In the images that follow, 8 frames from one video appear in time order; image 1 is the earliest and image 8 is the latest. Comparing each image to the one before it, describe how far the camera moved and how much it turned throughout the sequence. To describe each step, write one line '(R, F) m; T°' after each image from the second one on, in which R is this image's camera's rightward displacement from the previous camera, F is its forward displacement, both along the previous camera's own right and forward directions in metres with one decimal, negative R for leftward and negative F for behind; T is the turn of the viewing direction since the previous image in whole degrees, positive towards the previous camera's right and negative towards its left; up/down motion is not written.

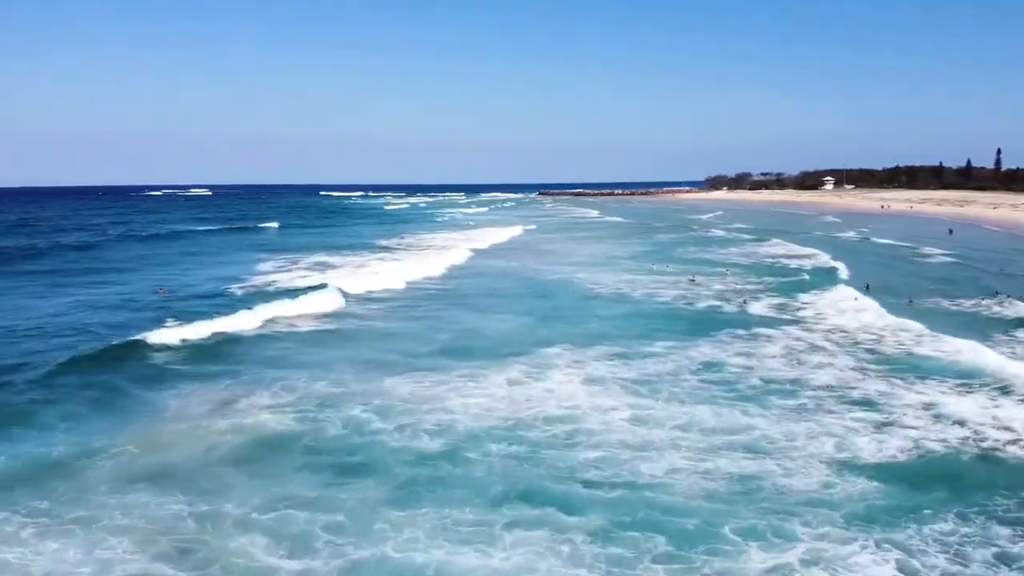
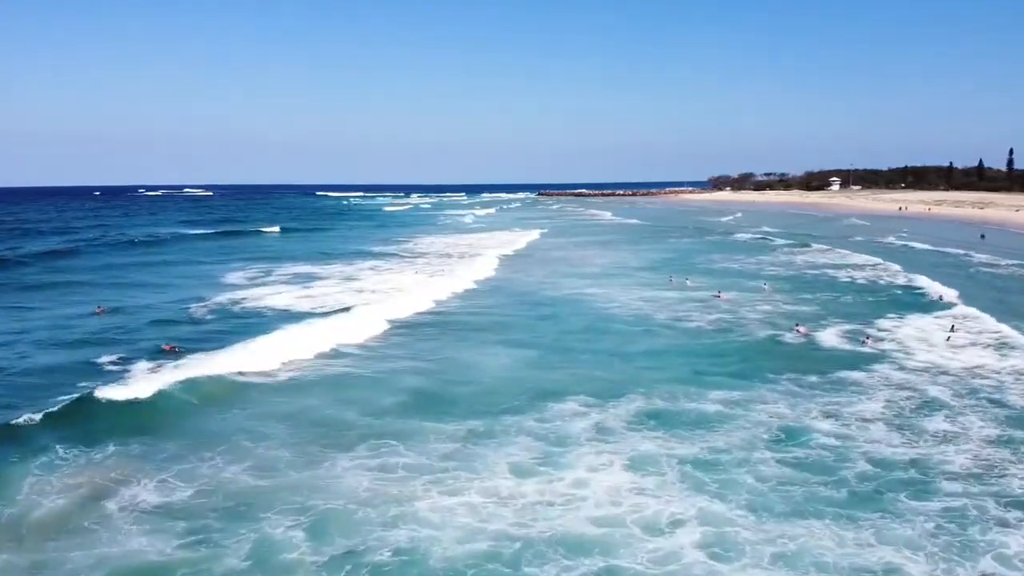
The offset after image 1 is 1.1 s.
(0.0, +4.5) m; 0°
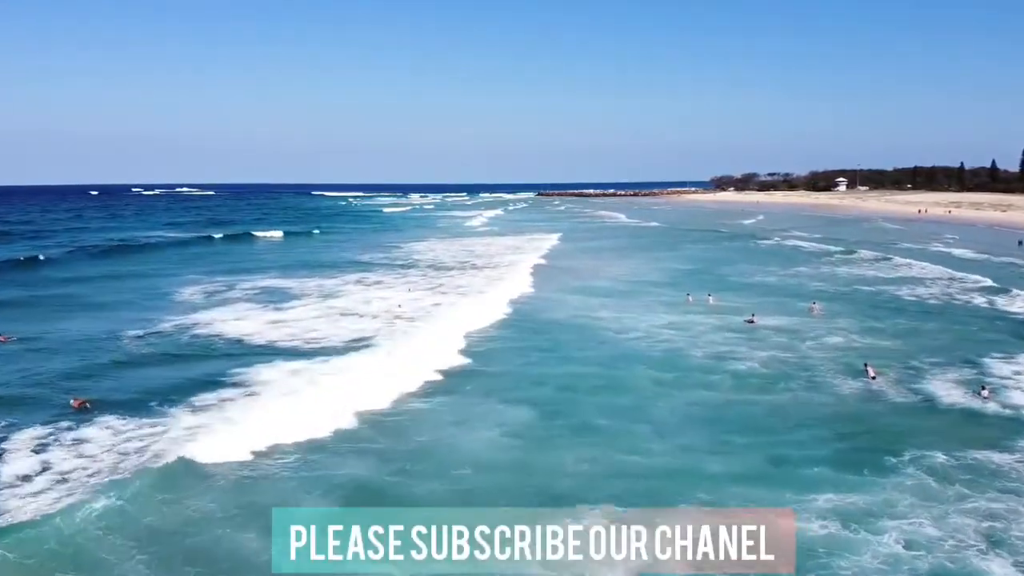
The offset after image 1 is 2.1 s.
(-0.1, +4.2) m; 0°
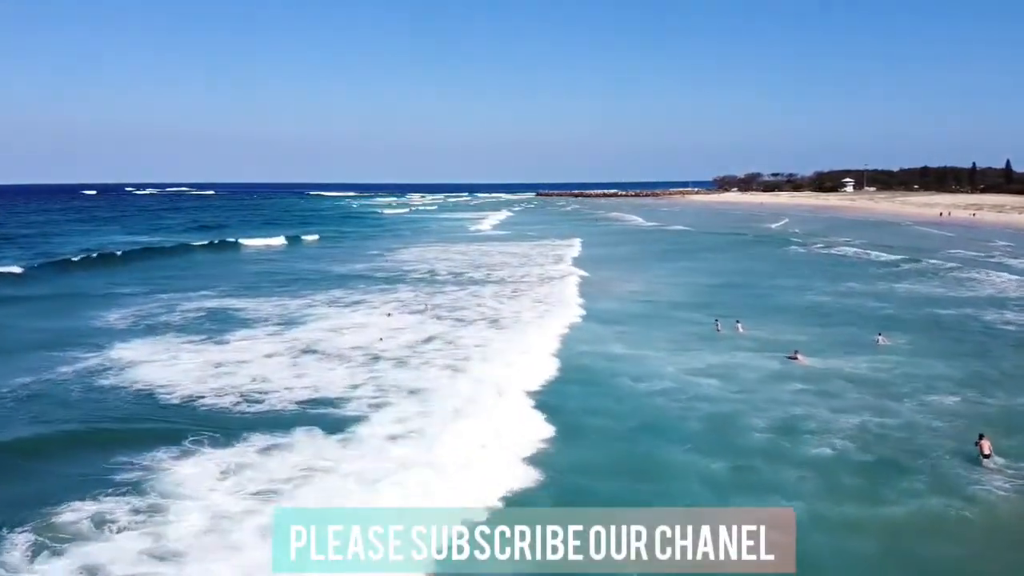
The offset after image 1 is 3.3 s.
(-0.1, +4.4) m; 0°
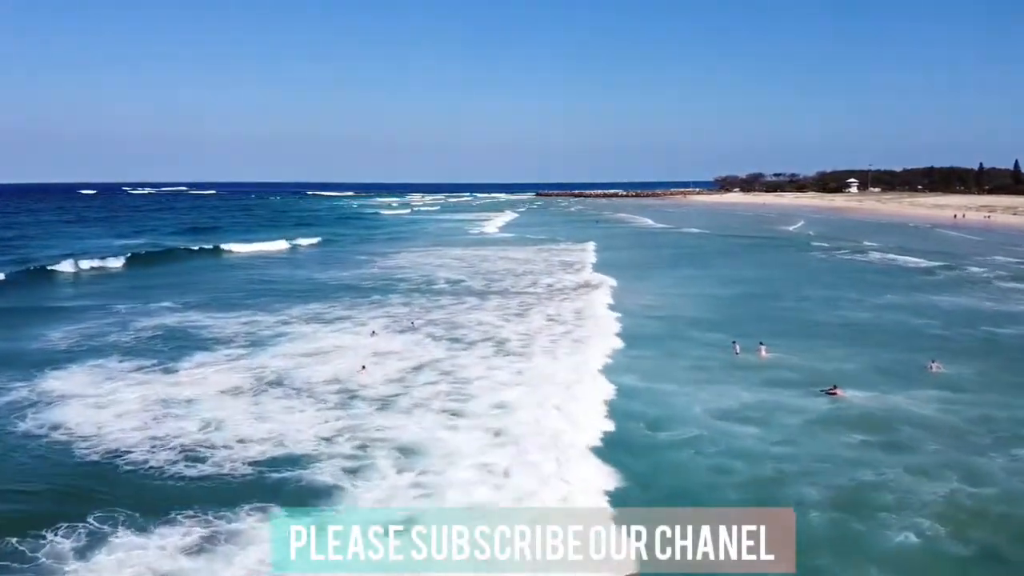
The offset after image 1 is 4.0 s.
(-0.1, +2.5) m; 0°
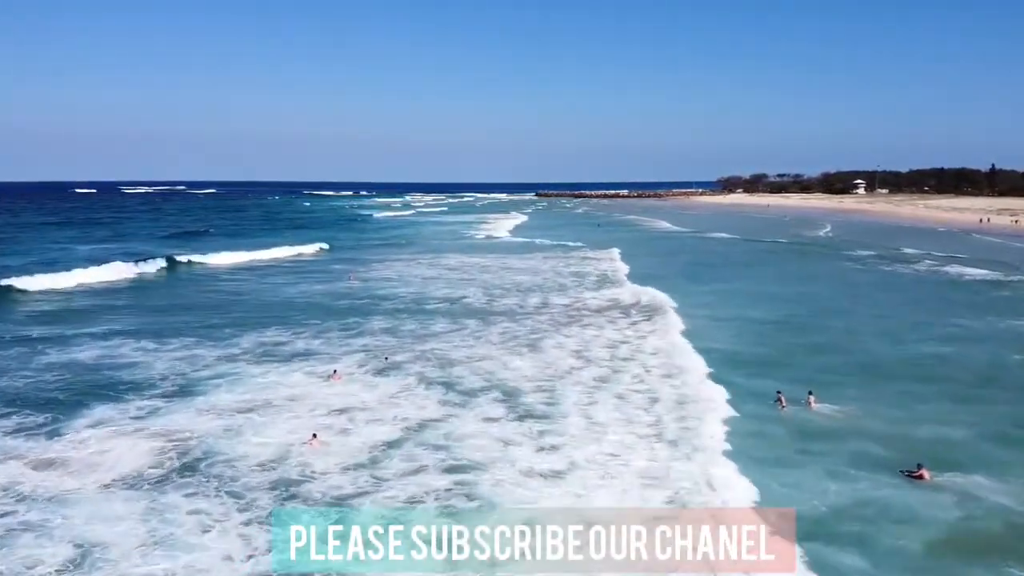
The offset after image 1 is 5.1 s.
(-0.3, +3.9) m; 0°
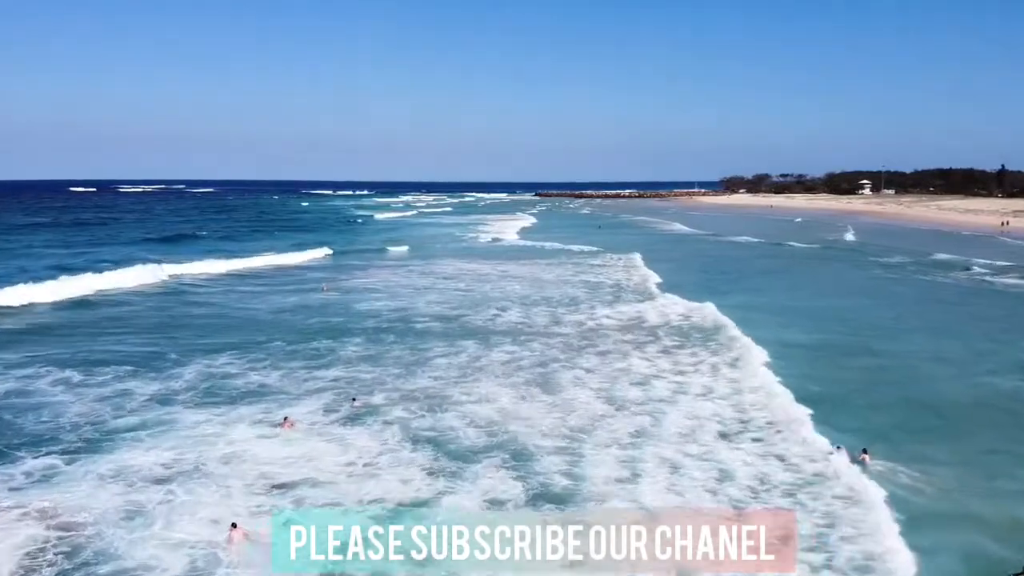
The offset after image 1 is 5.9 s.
(-0.1, +3.0) m; 0°
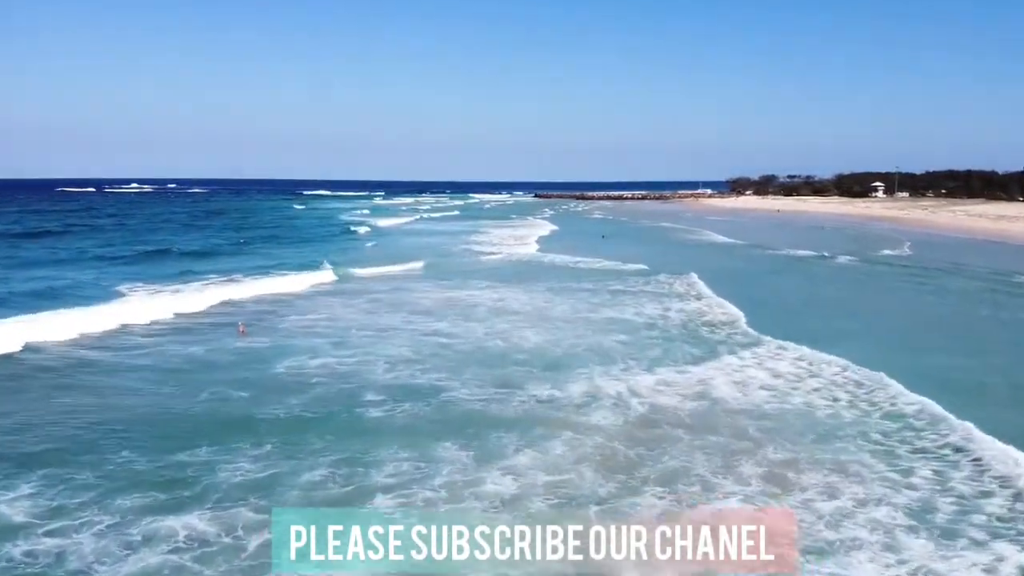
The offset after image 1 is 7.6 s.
(-0.1, +6.0) m; 0°
